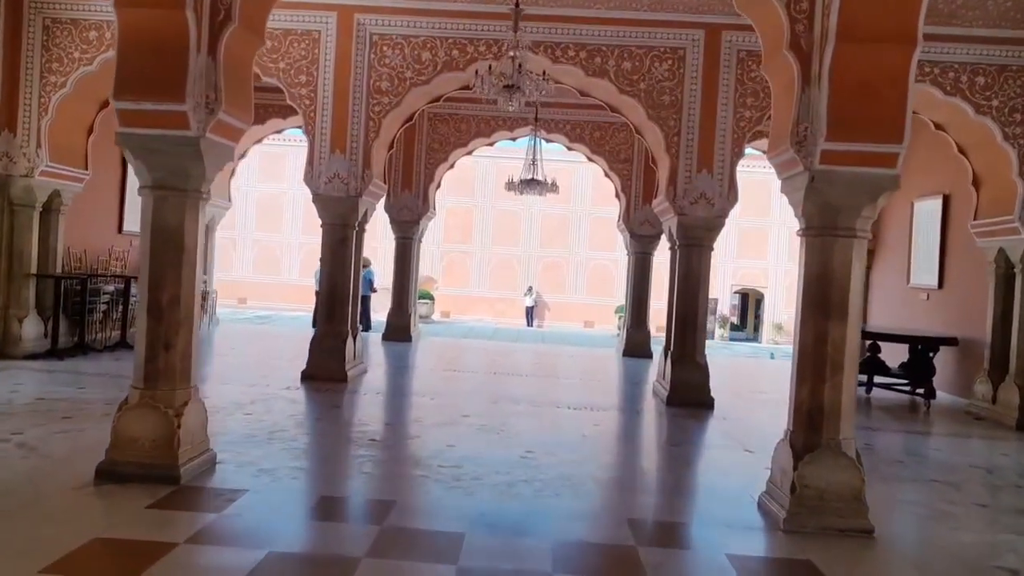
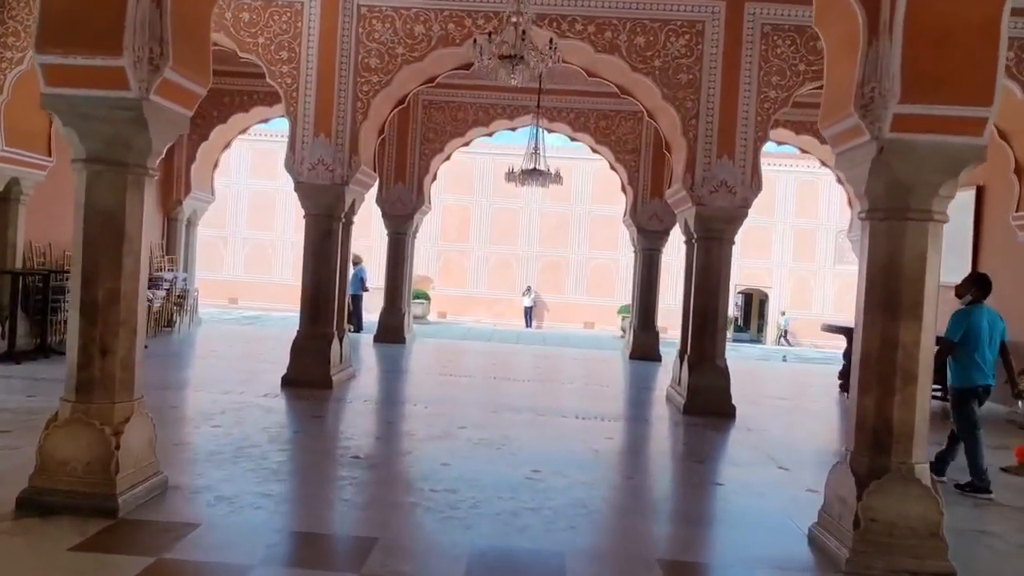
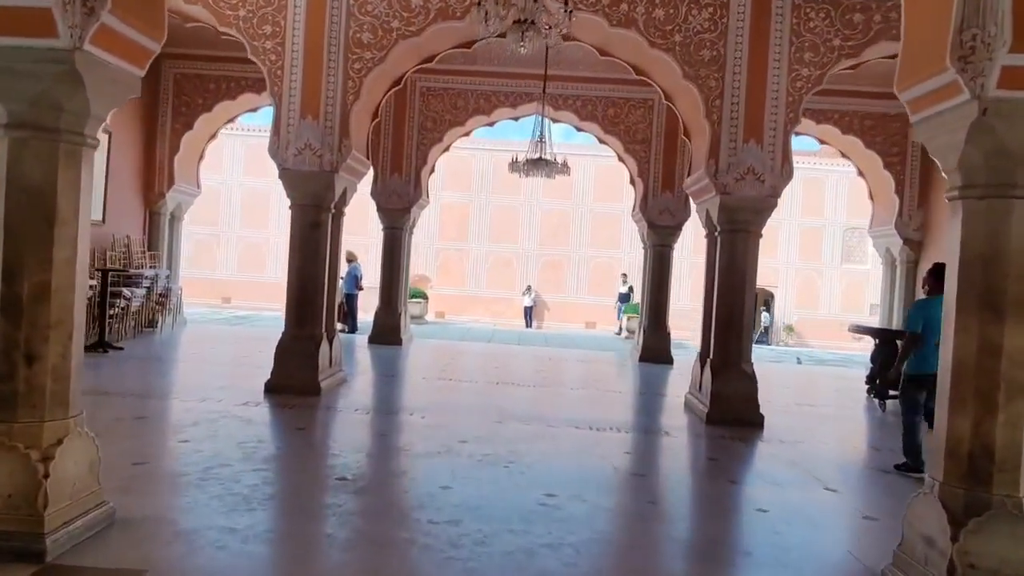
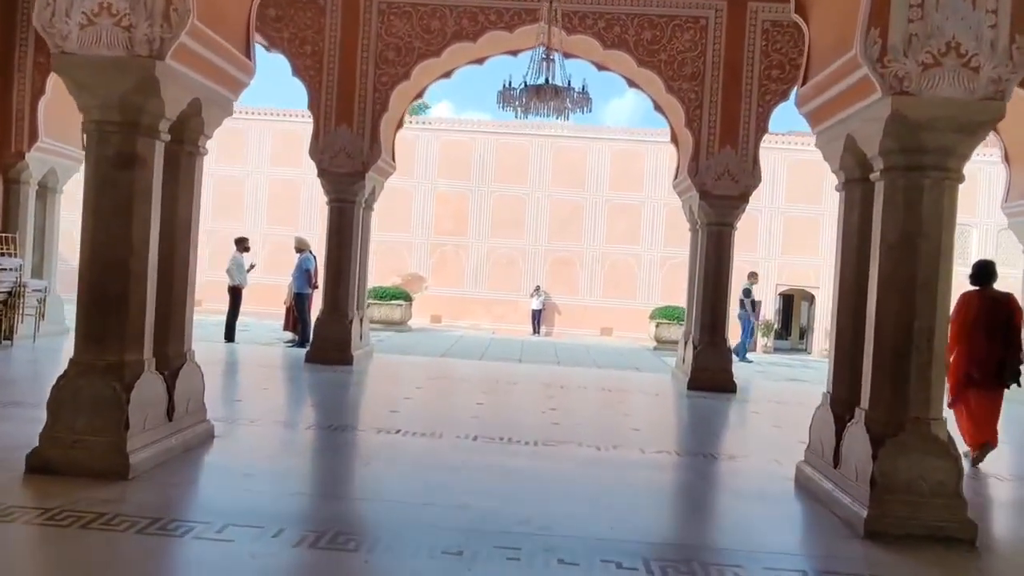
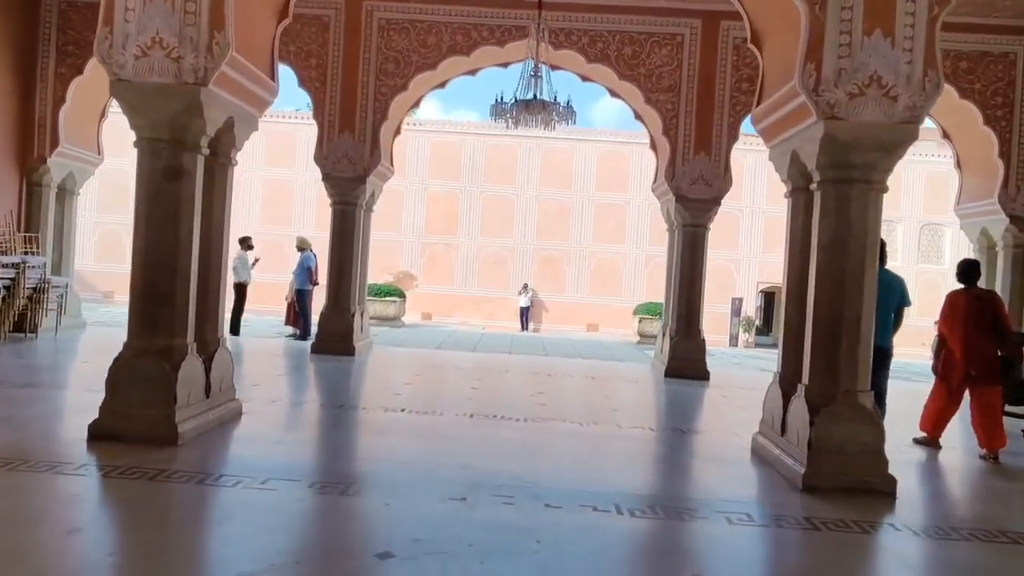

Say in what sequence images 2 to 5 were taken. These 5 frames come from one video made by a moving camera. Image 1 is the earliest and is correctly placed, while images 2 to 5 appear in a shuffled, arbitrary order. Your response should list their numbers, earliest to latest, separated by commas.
2, 3, 5, 4
